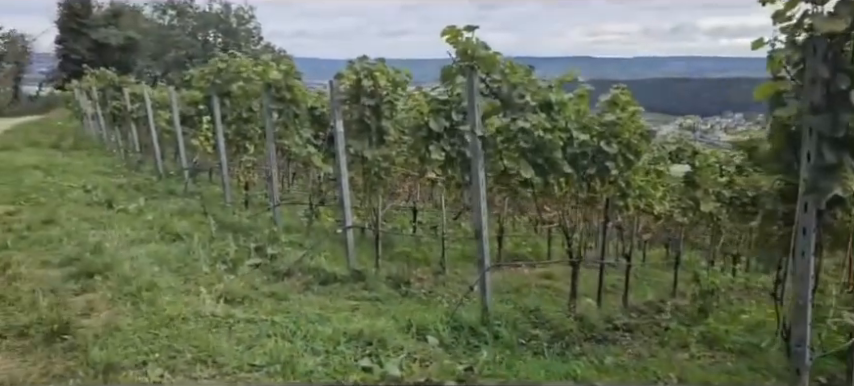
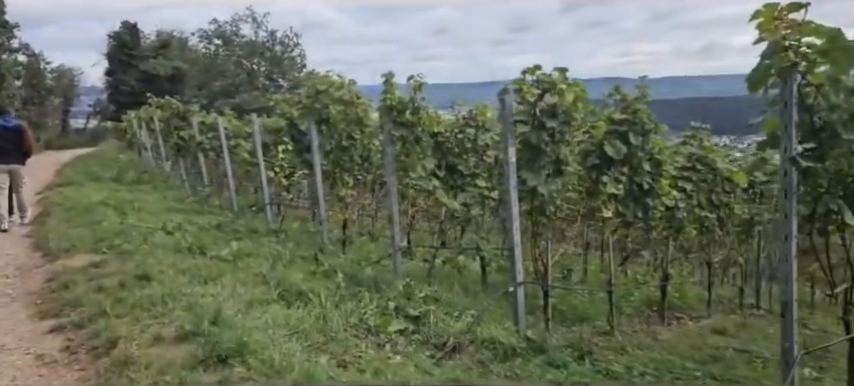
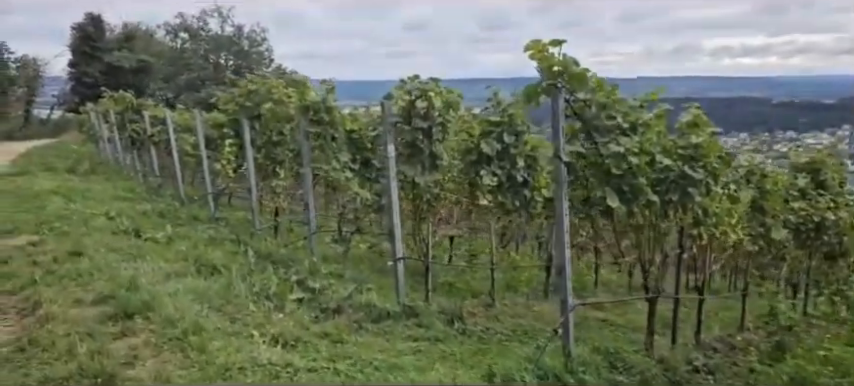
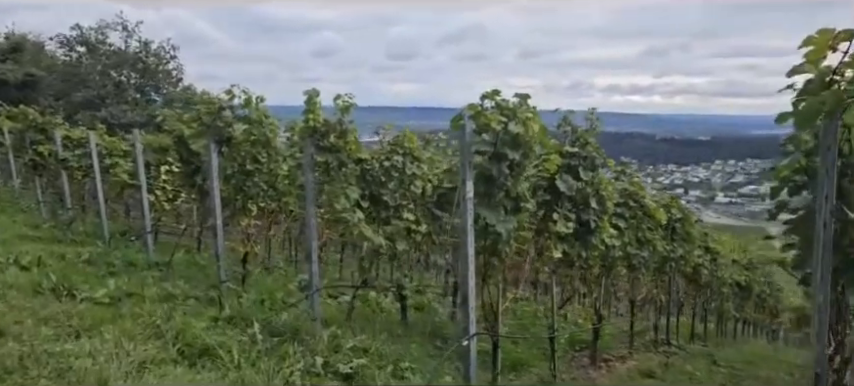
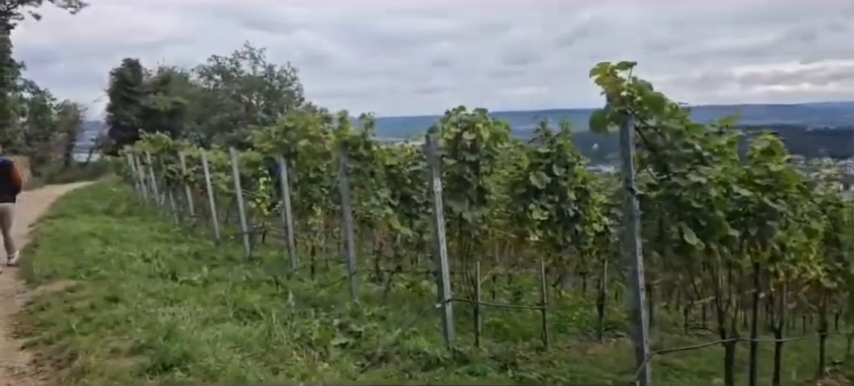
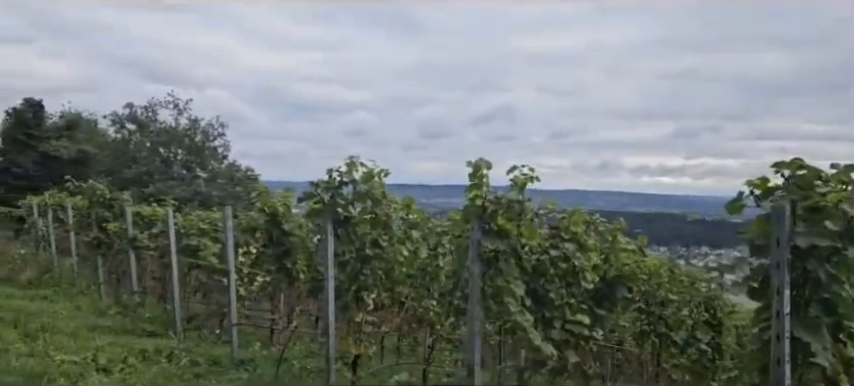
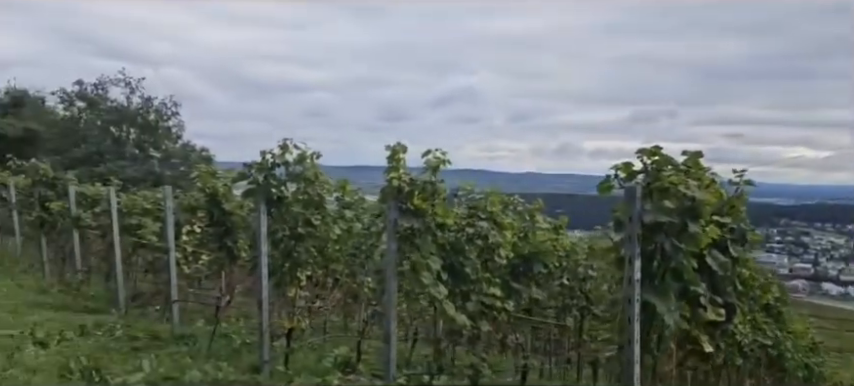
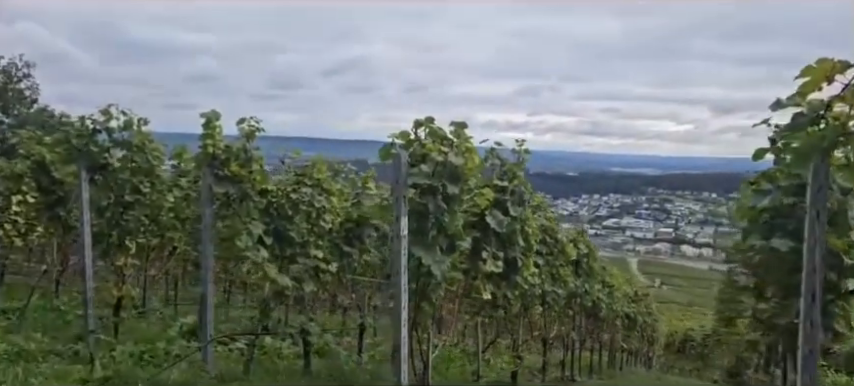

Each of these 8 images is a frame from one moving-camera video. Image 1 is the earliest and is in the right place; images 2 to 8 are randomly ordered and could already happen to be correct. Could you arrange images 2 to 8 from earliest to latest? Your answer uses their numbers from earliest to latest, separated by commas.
3, 5, 2, 4, 8, 7, 6
